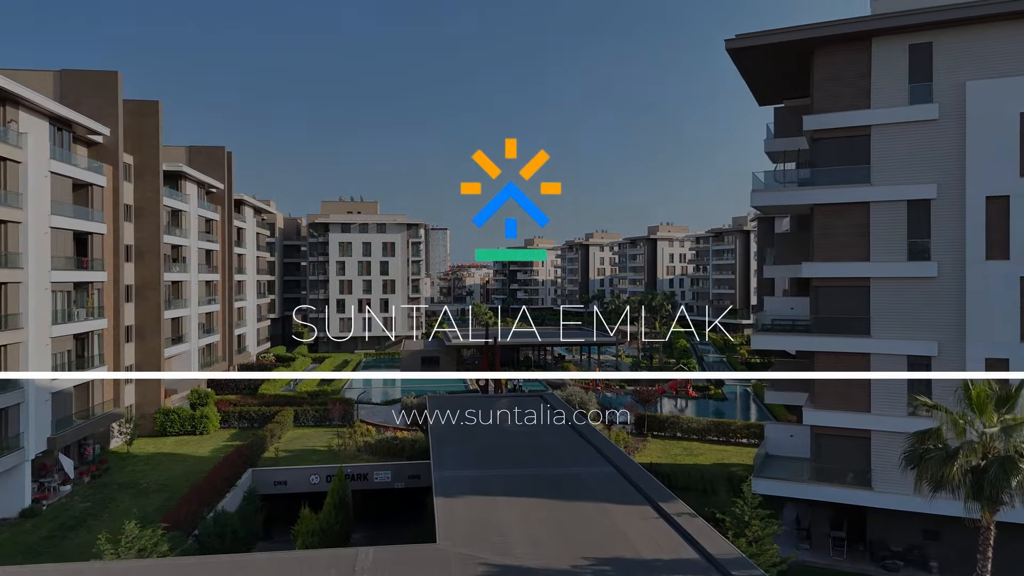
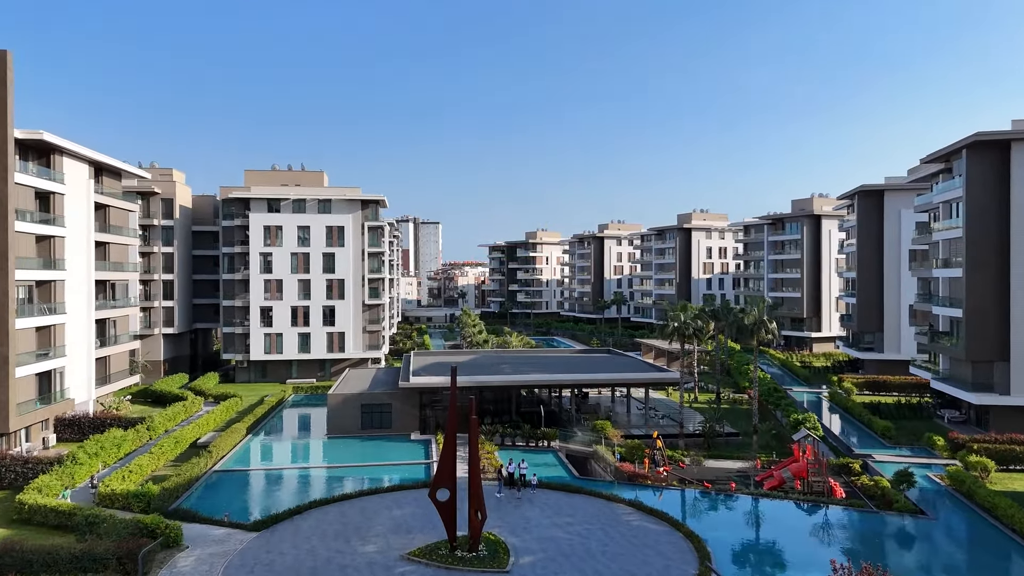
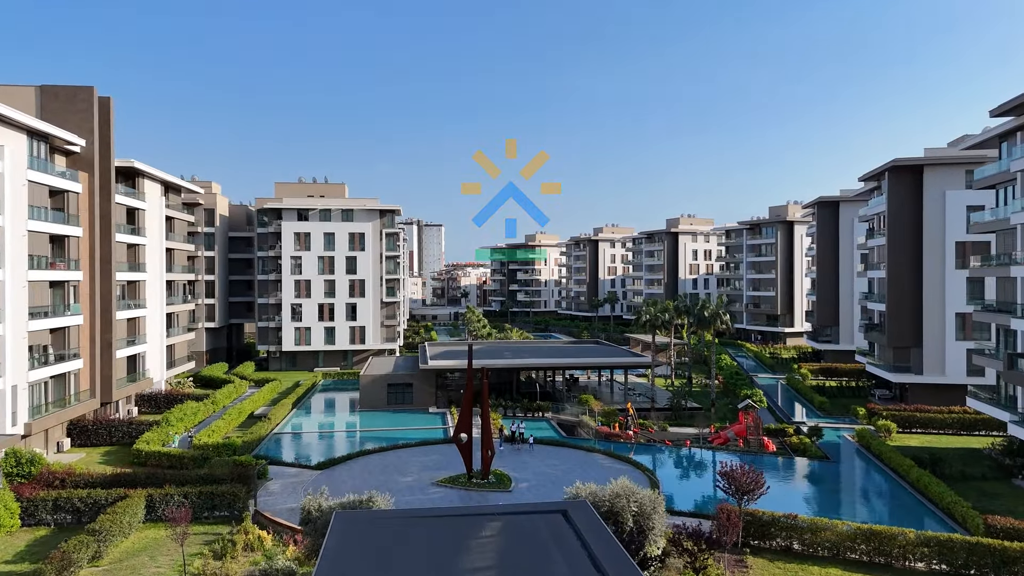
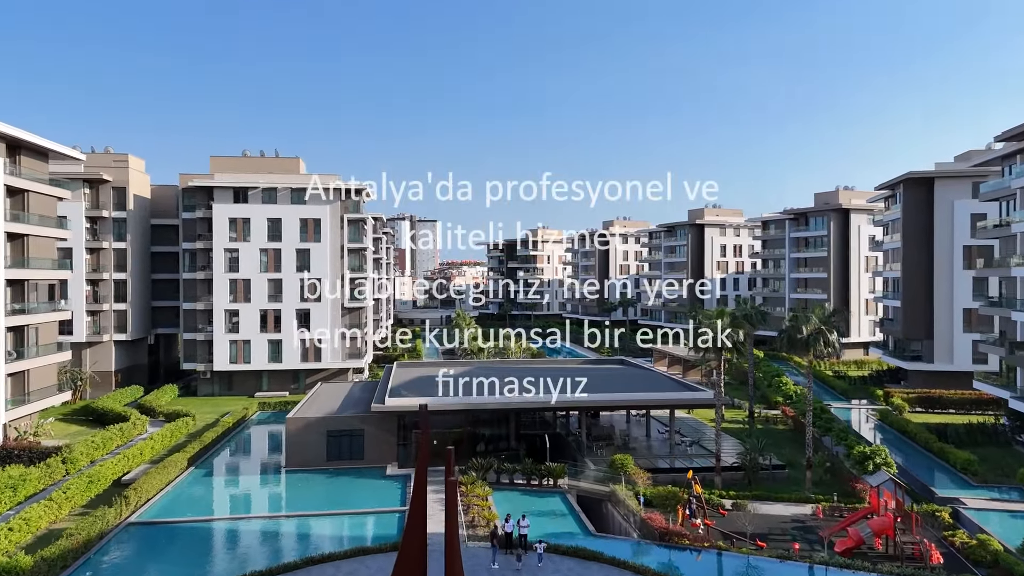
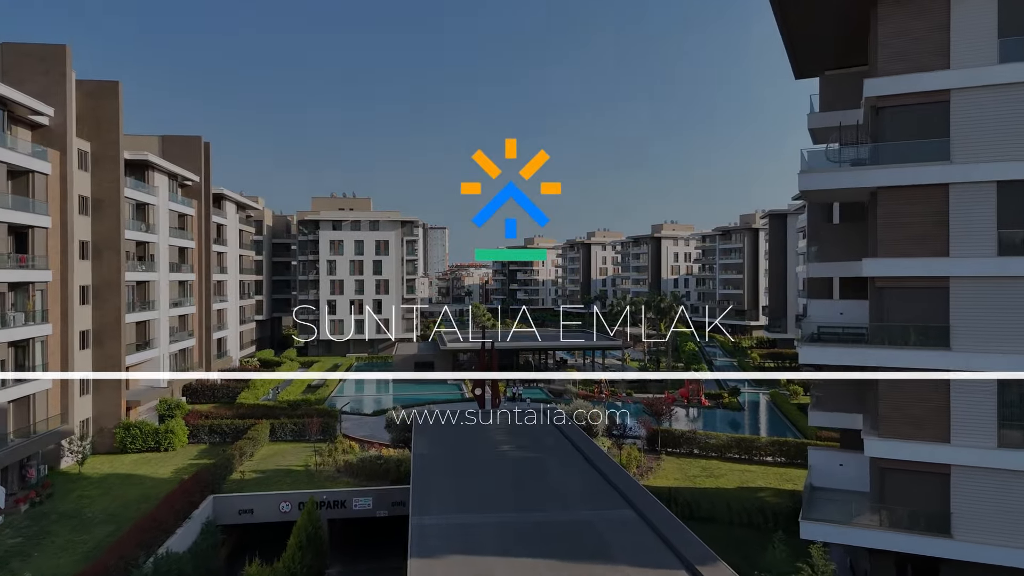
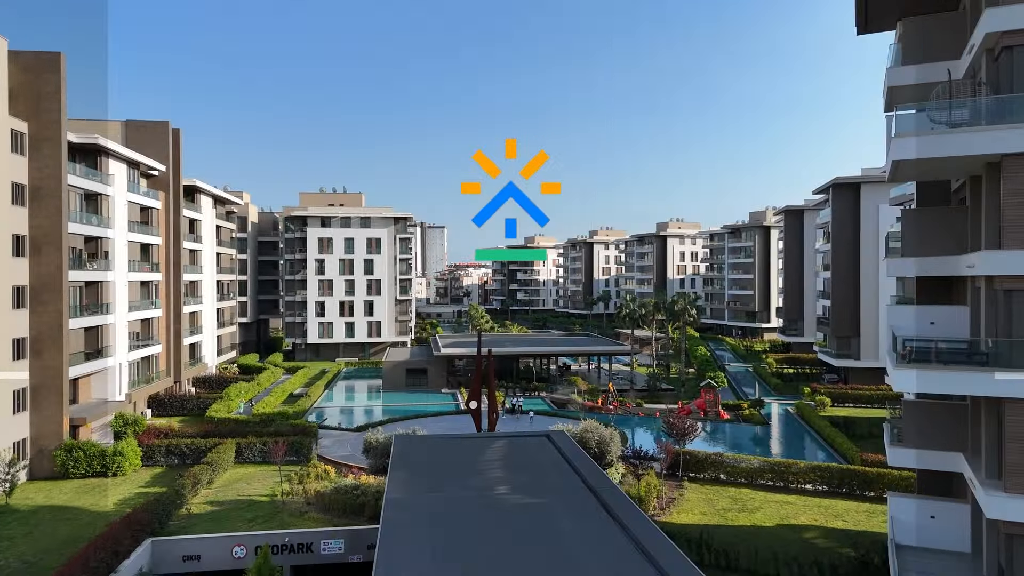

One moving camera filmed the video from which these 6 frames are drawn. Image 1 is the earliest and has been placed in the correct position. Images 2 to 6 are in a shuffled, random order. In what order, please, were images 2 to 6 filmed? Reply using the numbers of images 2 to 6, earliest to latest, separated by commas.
5, 6, 3, 2, 4
